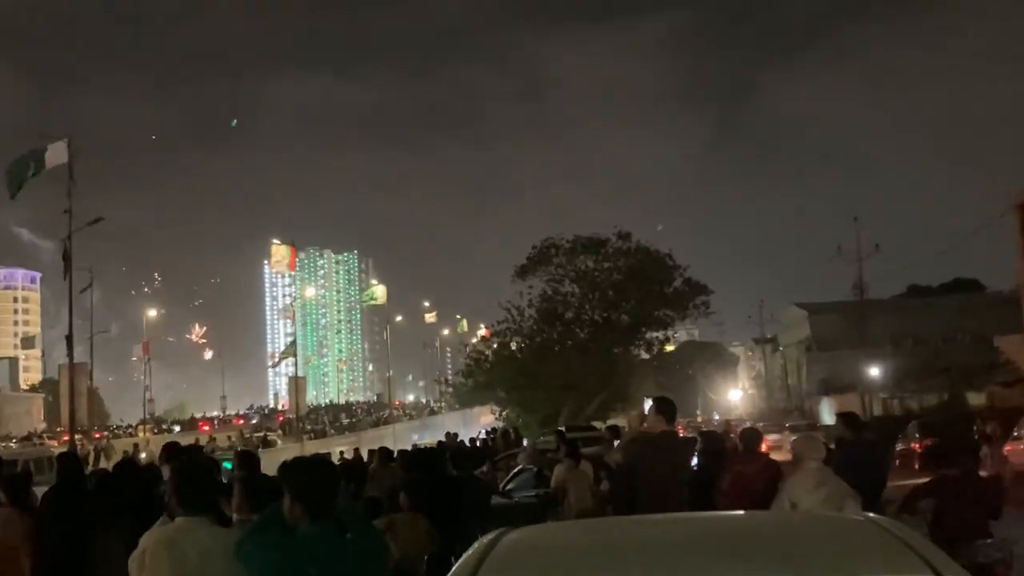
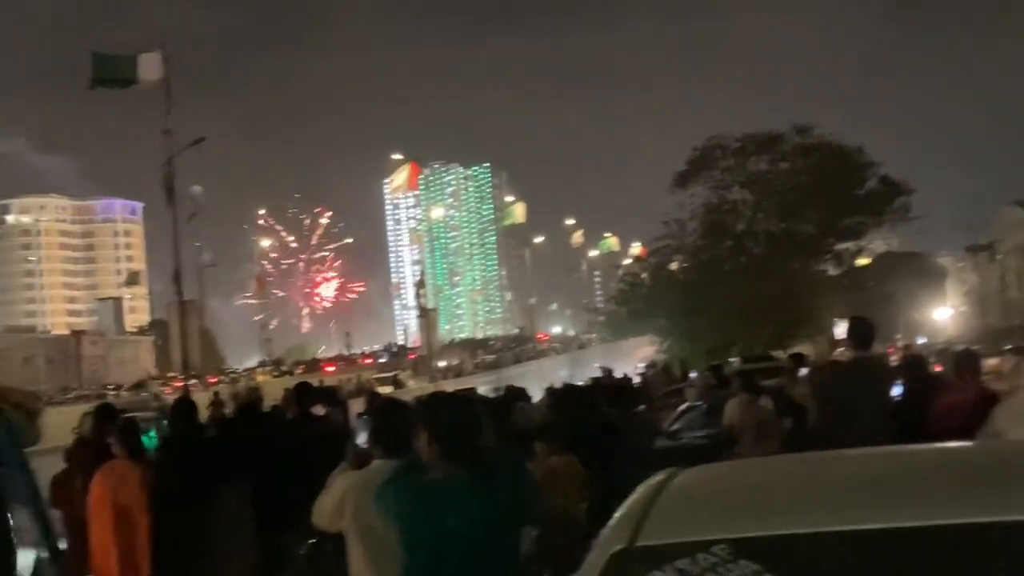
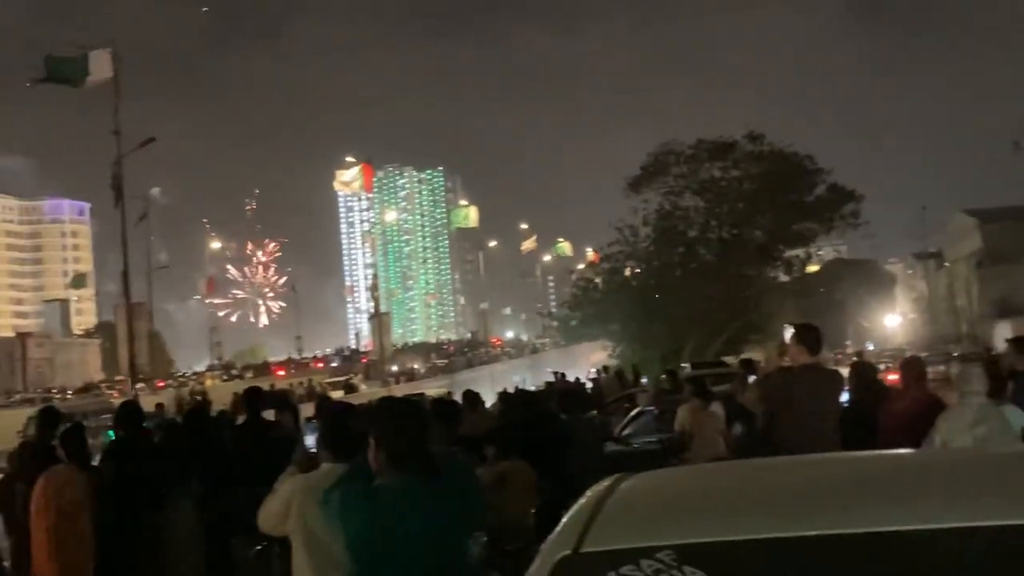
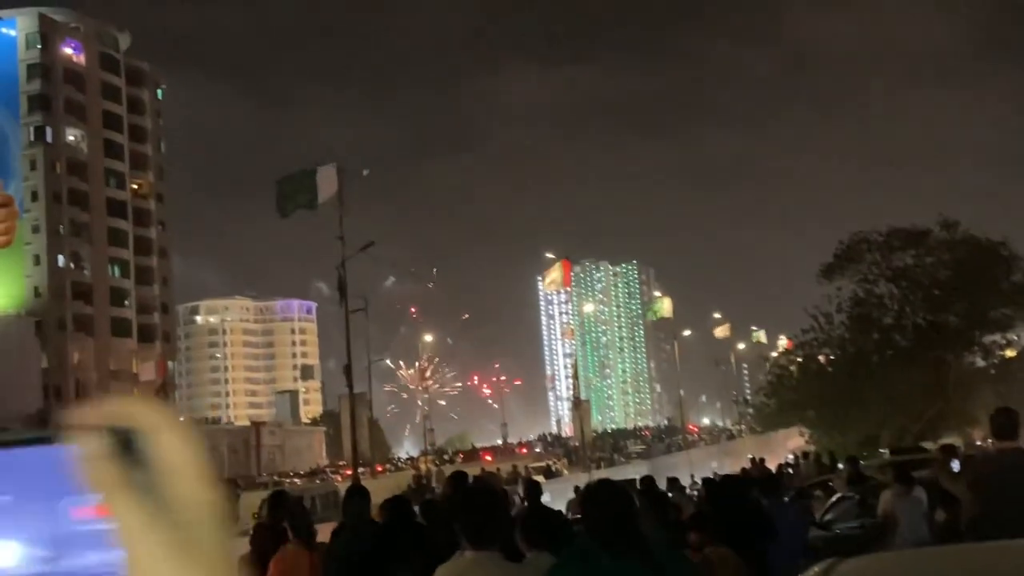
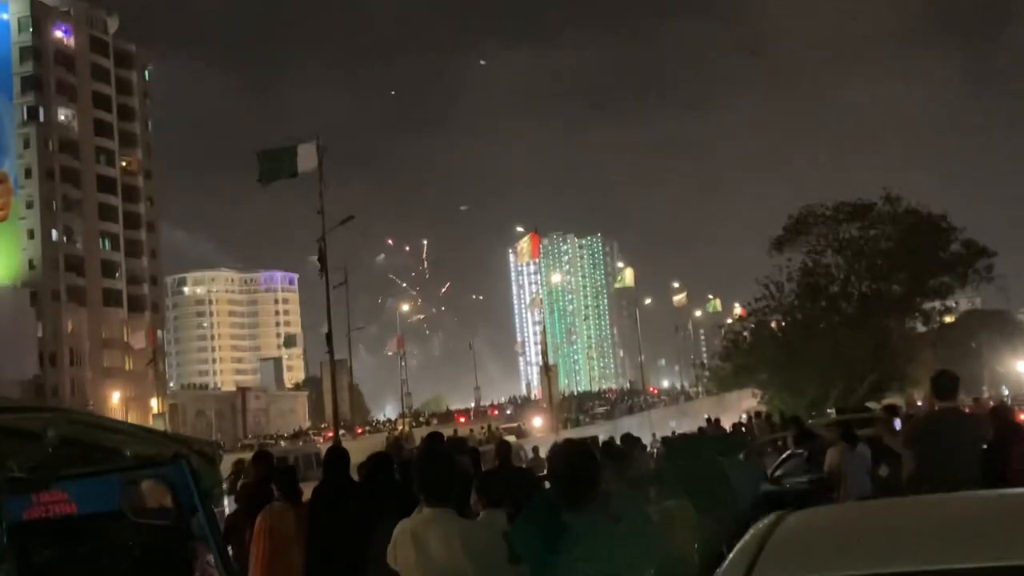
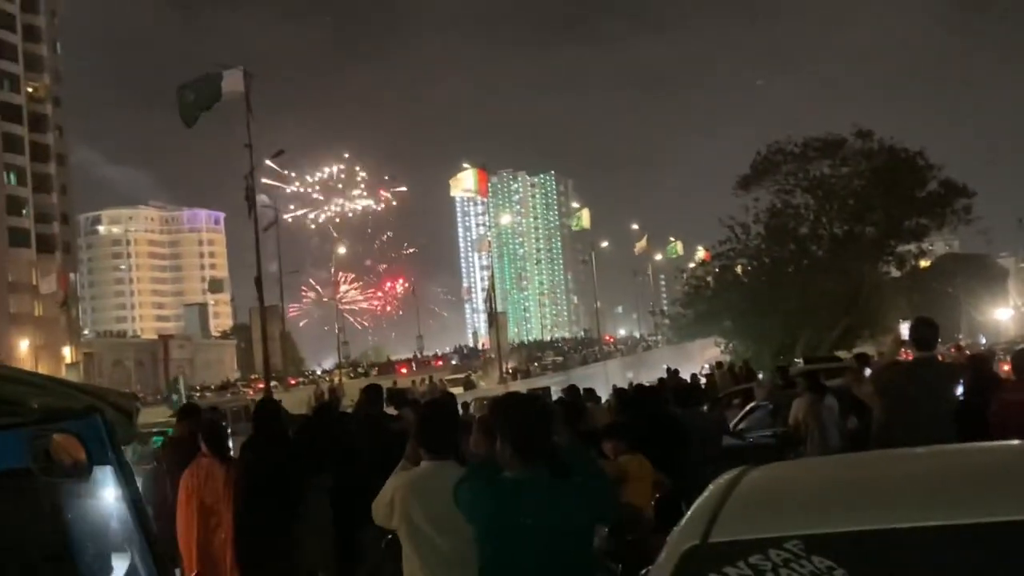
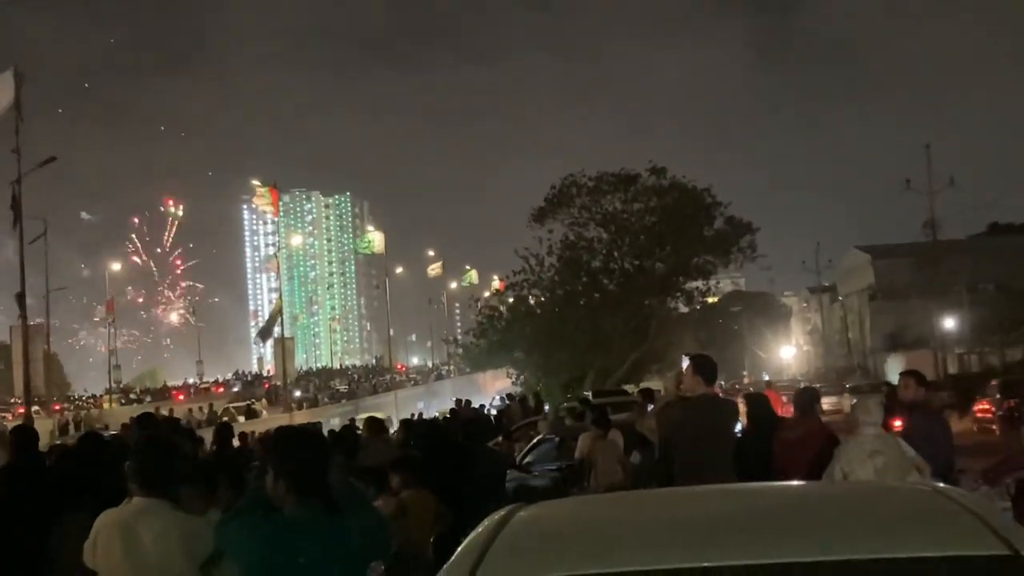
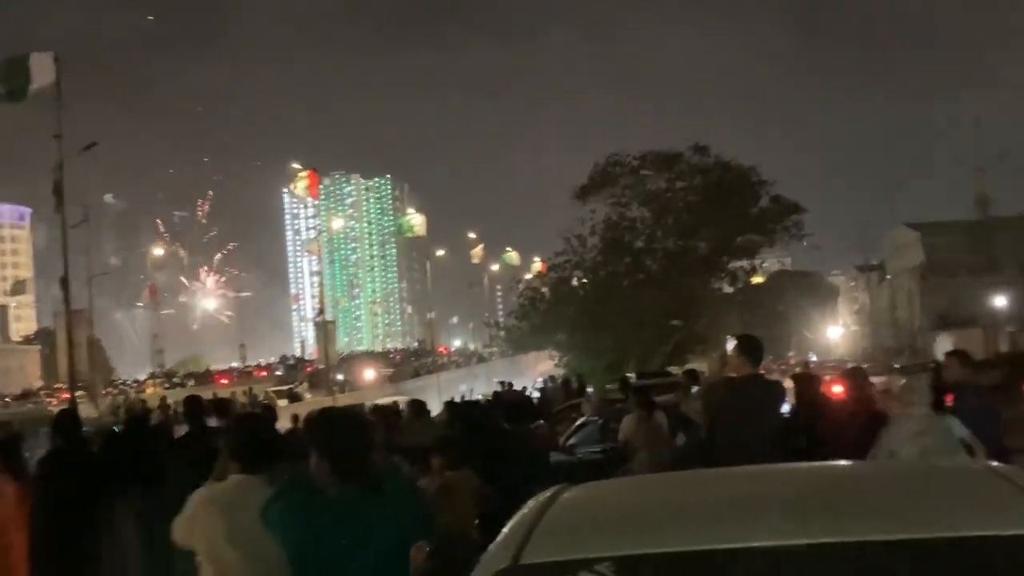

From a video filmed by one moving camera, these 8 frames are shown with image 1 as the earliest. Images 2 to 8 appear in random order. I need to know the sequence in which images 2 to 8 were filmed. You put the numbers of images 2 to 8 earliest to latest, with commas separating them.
7, 8, 3, 2, 6, 5, 4
